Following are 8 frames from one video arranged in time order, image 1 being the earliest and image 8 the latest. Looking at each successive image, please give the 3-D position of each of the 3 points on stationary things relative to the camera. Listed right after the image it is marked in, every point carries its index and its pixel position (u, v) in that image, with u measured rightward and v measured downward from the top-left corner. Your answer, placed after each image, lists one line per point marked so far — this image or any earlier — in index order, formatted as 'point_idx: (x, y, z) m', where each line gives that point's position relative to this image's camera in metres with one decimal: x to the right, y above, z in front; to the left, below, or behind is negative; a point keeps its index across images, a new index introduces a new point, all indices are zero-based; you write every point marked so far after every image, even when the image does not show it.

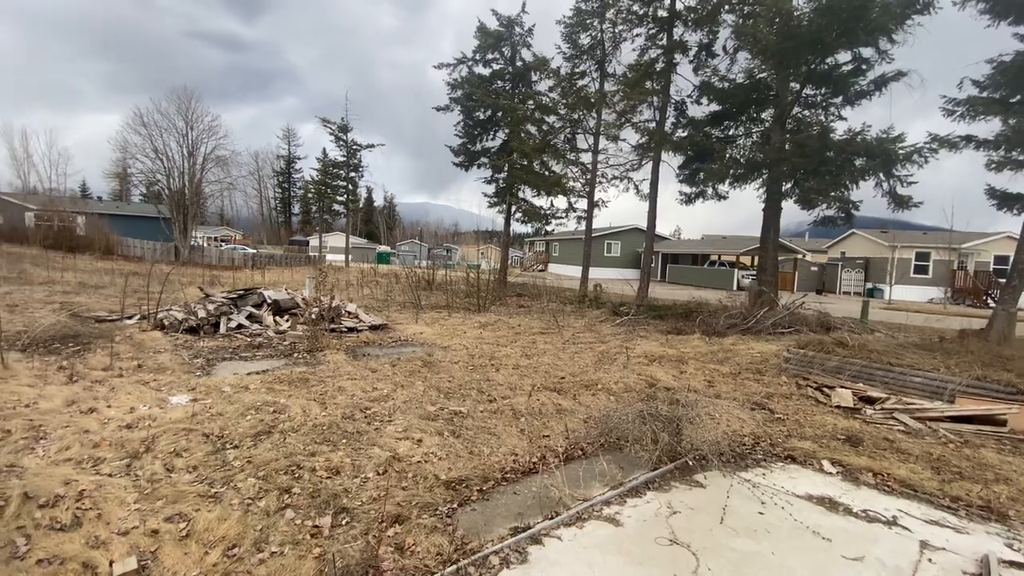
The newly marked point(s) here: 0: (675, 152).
0: (+4.3, +3.6, +12.4) m
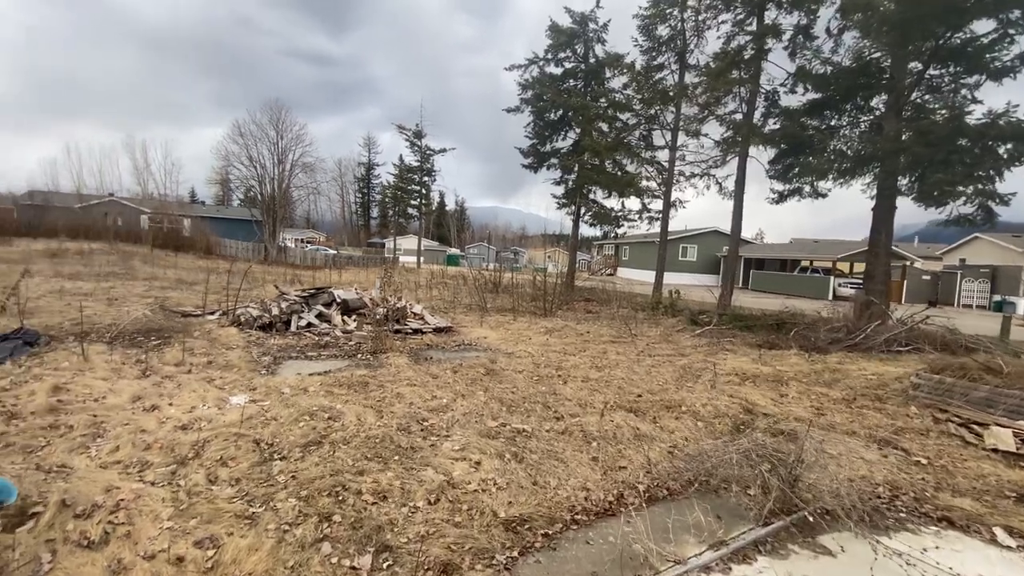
0: (+6.0, +3.4, +11.2) m
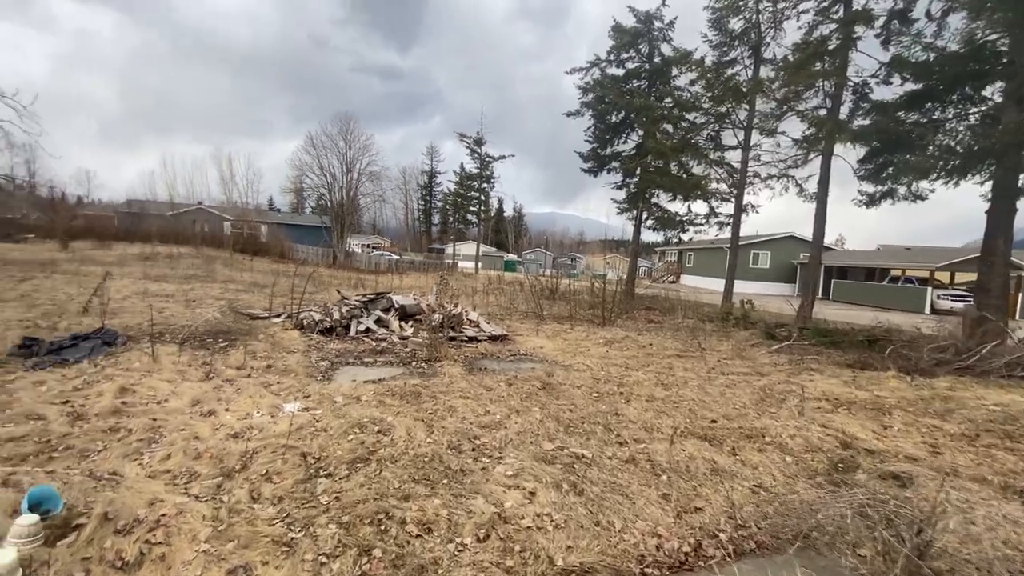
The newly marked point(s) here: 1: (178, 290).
0: (+7.4, +3.1, +10.2) m
1: (-7.7, 0.0, +11.0) m
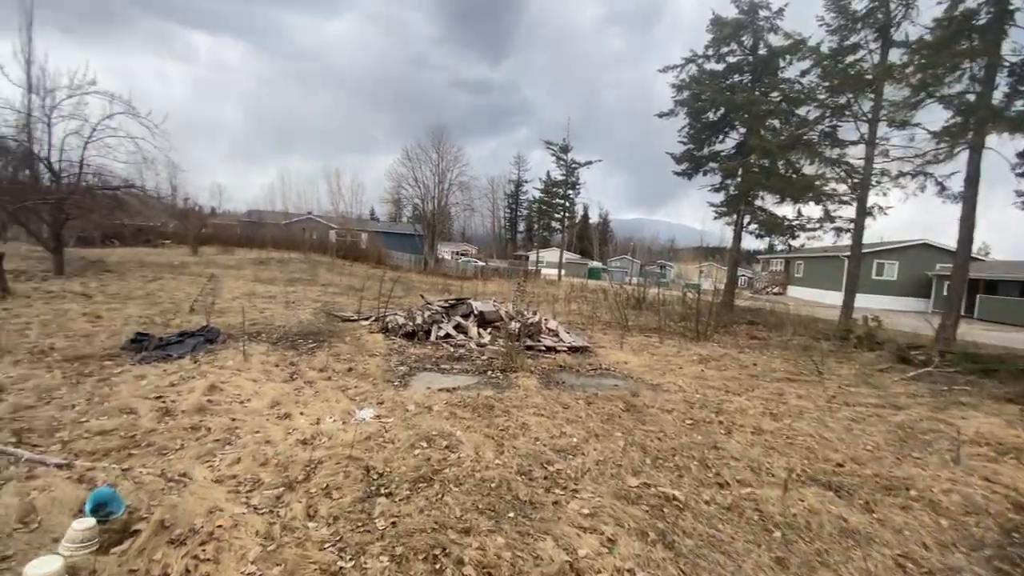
0: (+9.0, +2.8, +8.4) m
1: (-5.8, -0.1, +11.8) m
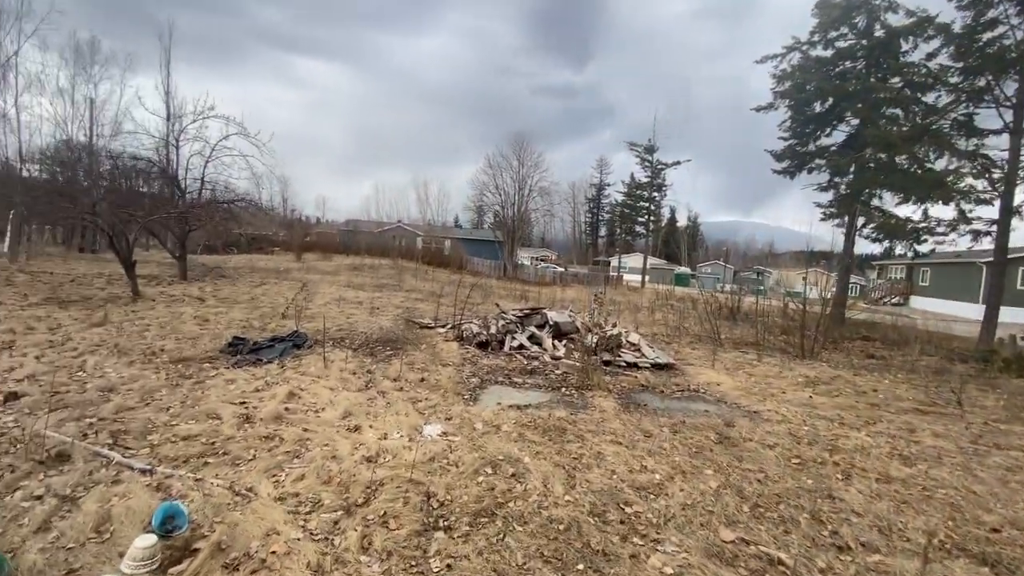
0: (+10.2, +2.6, +6.5) m
1: (-3.8, -0.2, +12.3) m
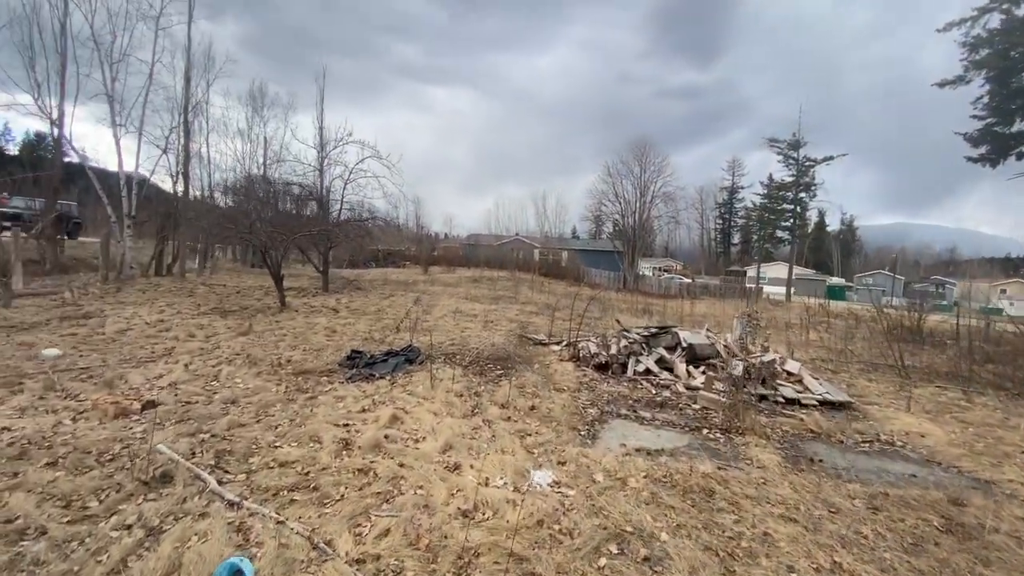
0: (+11.4, +2.4, +3.1) m
1: (-0.7, -0.6, +12.2) m
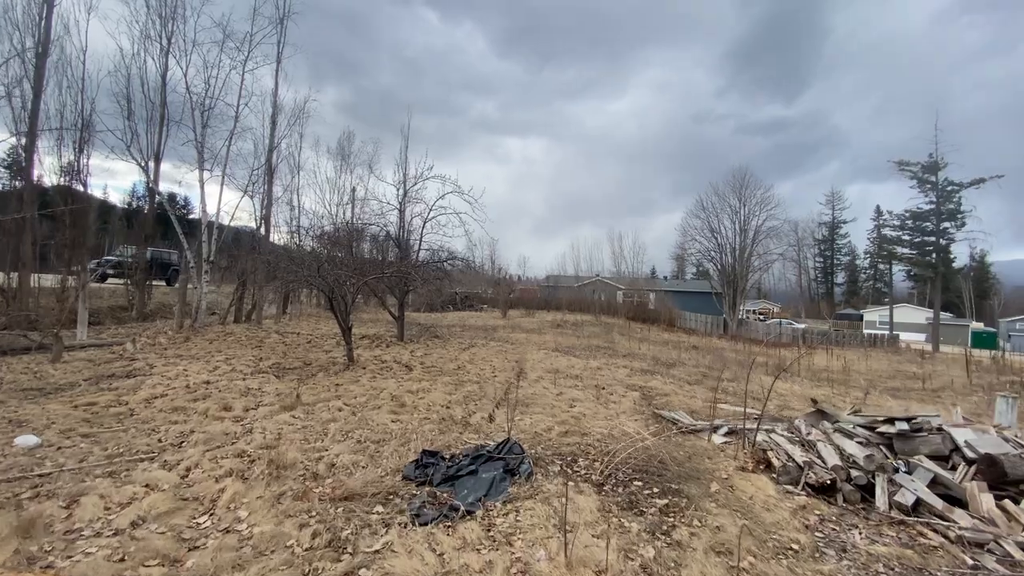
0: (+12.2, +2.2, -0.9) m
1: (+1.5, -1.7, +9.7) m
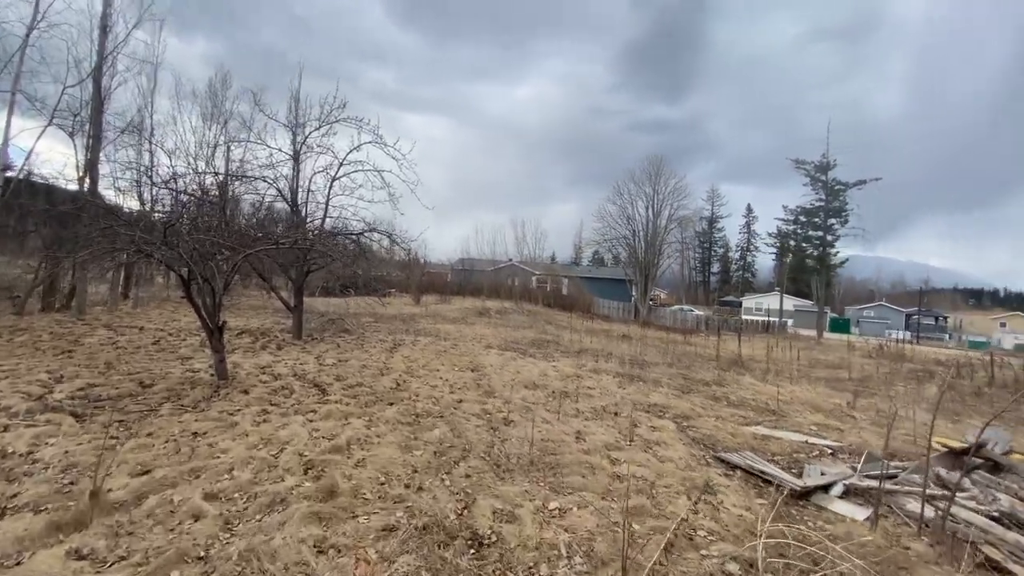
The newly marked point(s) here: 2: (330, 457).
0: (+13.6, +1.9, -0.7) m
1: (+0.9, -1.4, +7.4) m
2: (-1.5, -1.3, +3.7) m
